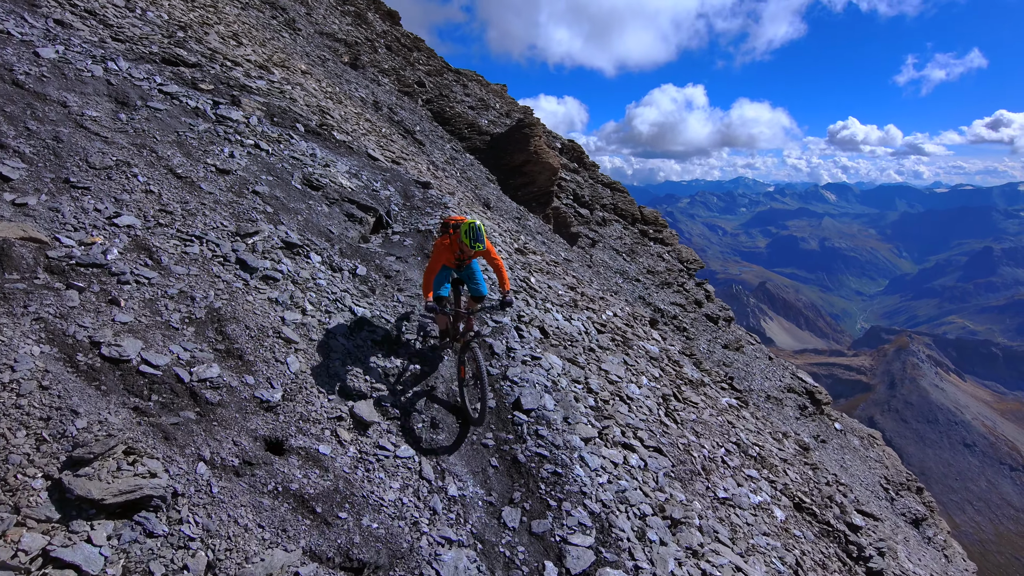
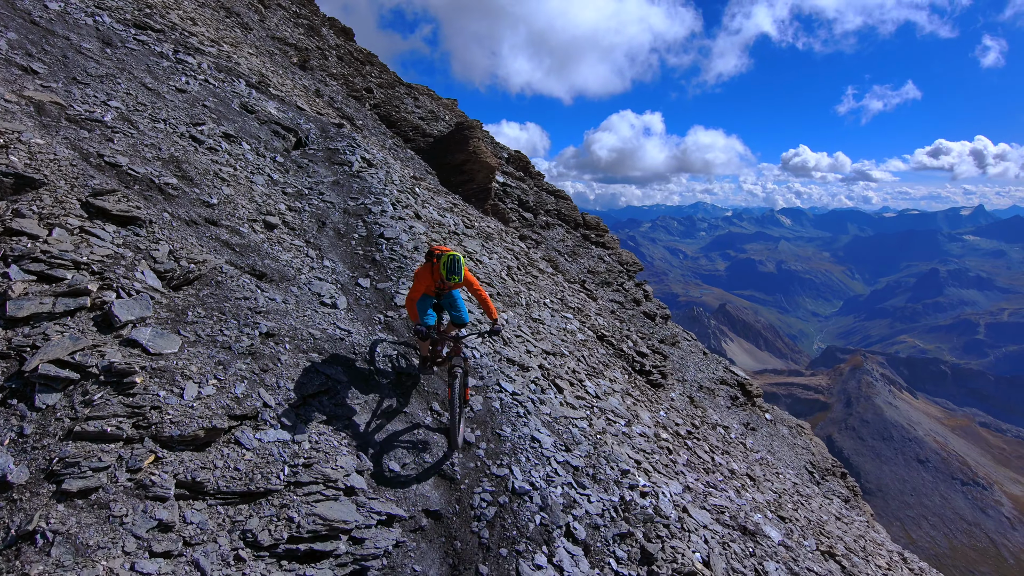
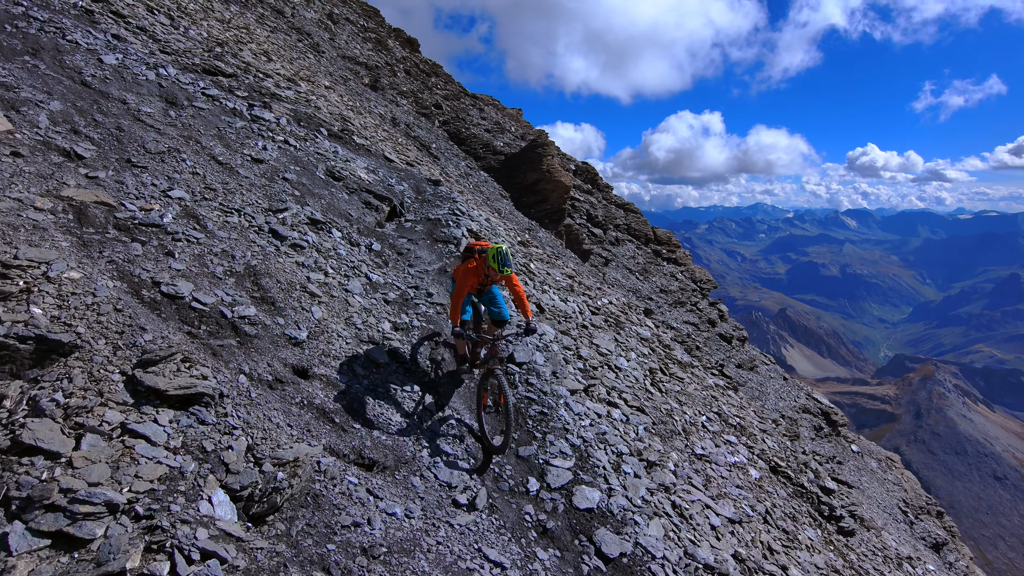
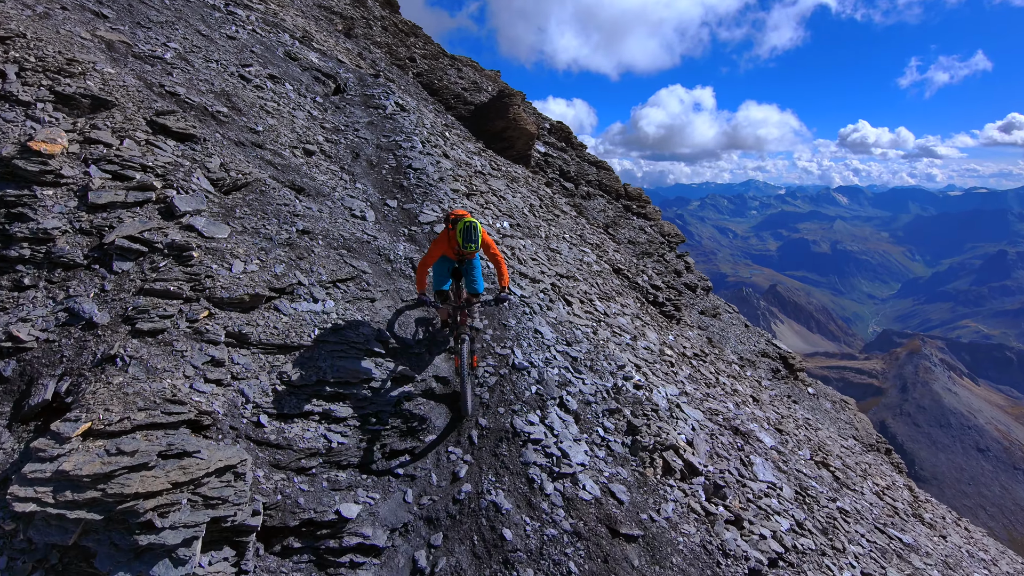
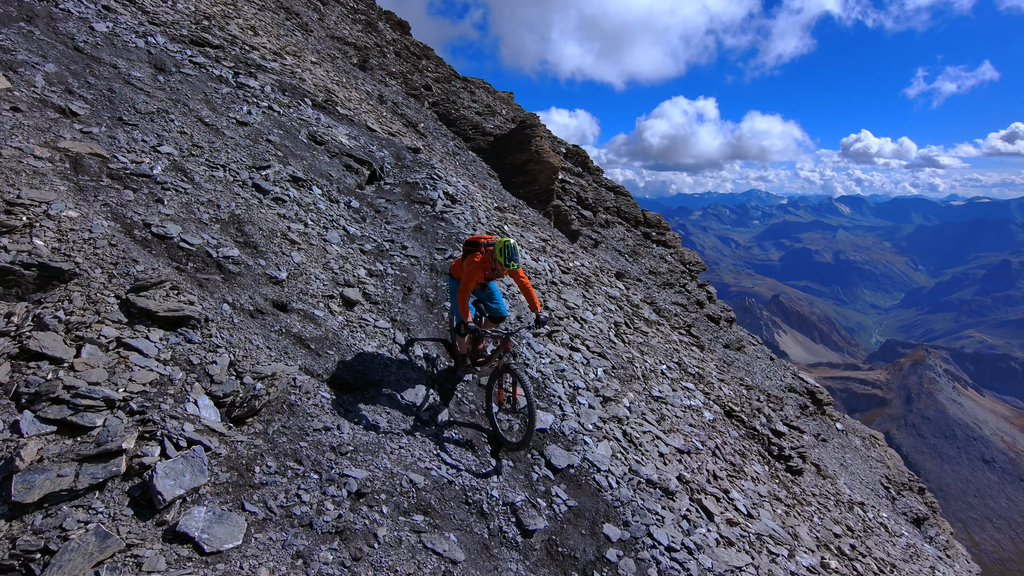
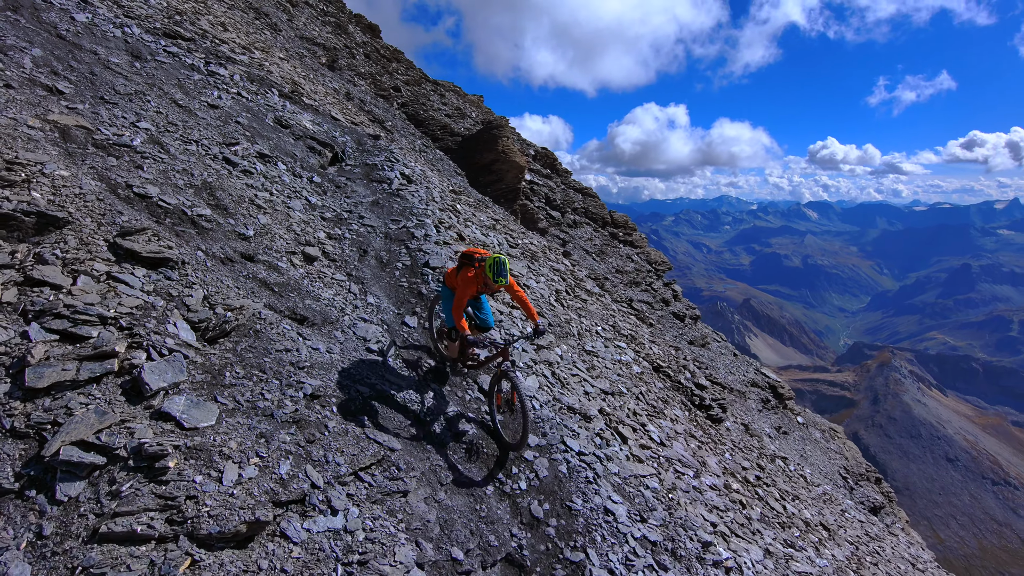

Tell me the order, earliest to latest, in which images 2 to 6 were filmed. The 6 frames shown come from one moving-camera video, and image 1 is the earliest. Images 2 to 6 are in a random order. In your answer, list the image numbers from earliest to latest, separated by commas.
3, 5, 6, 2, 4
